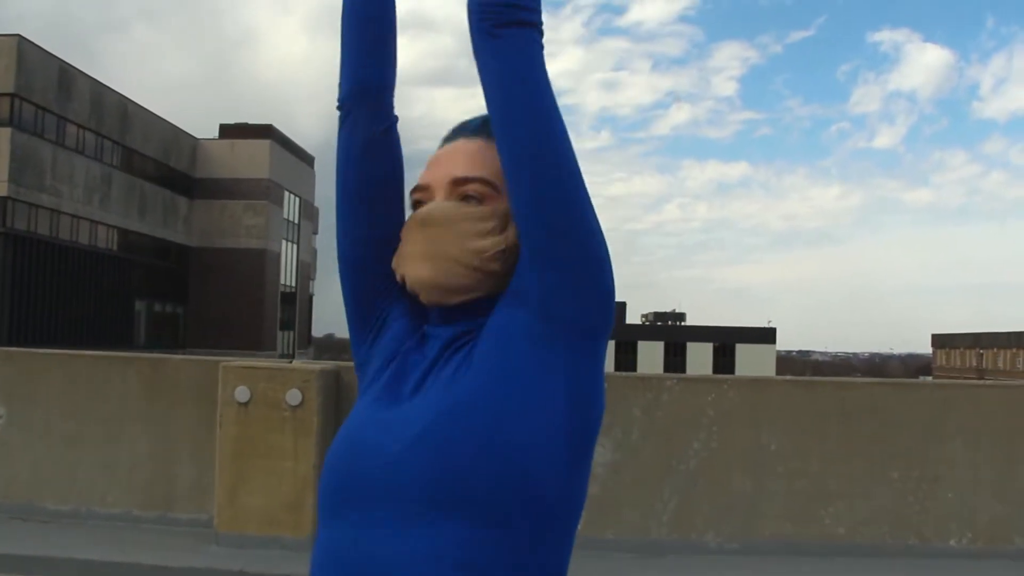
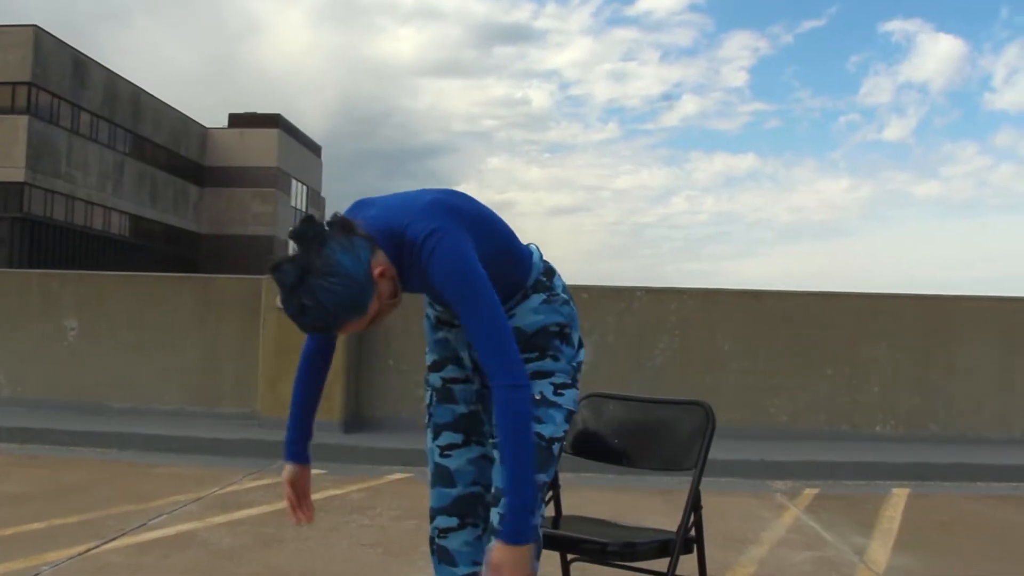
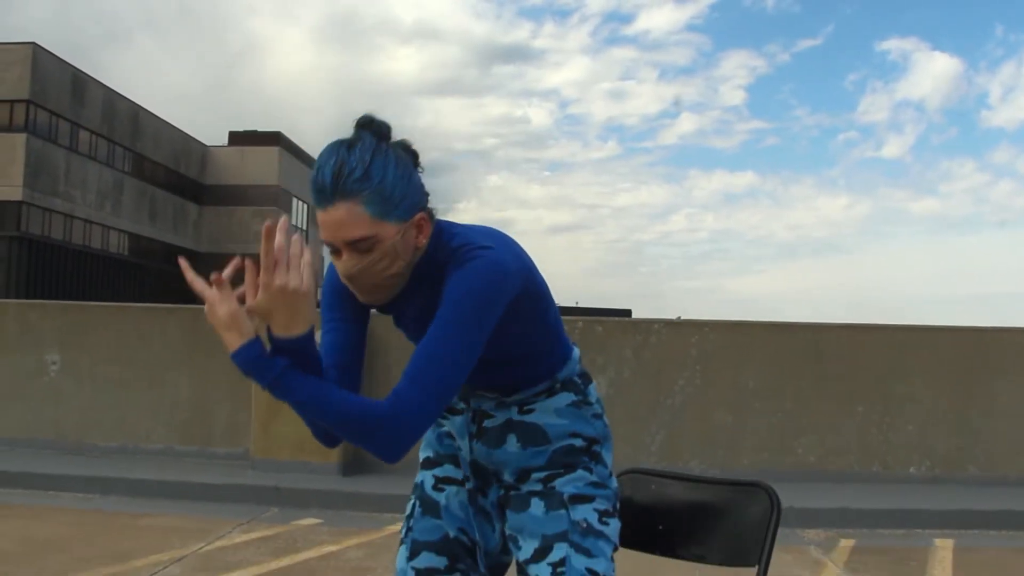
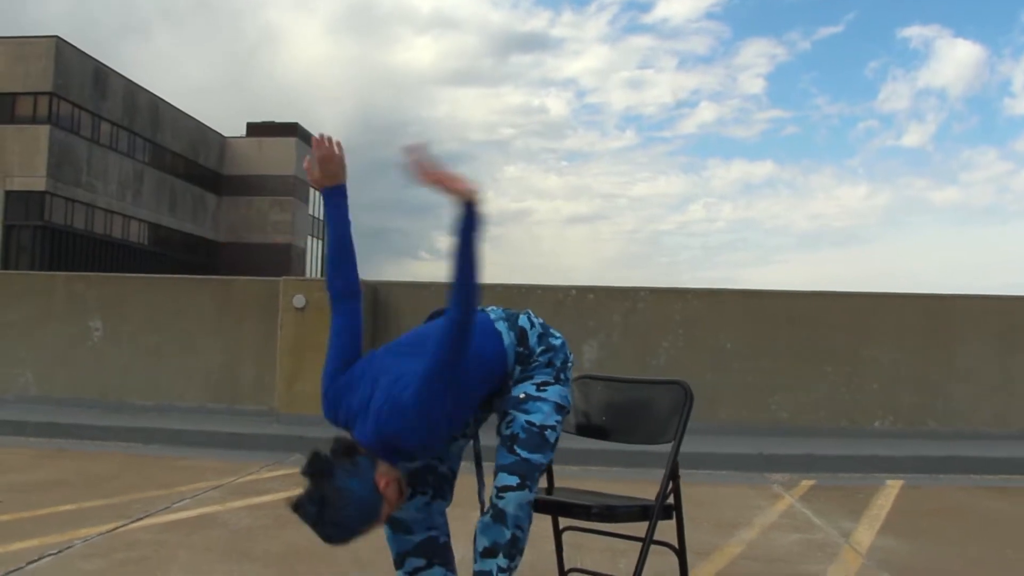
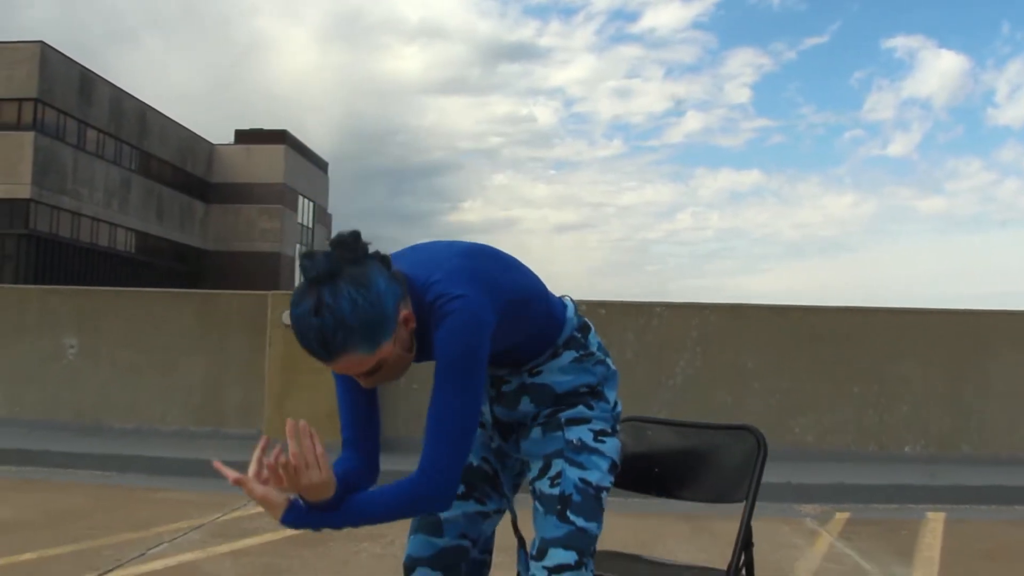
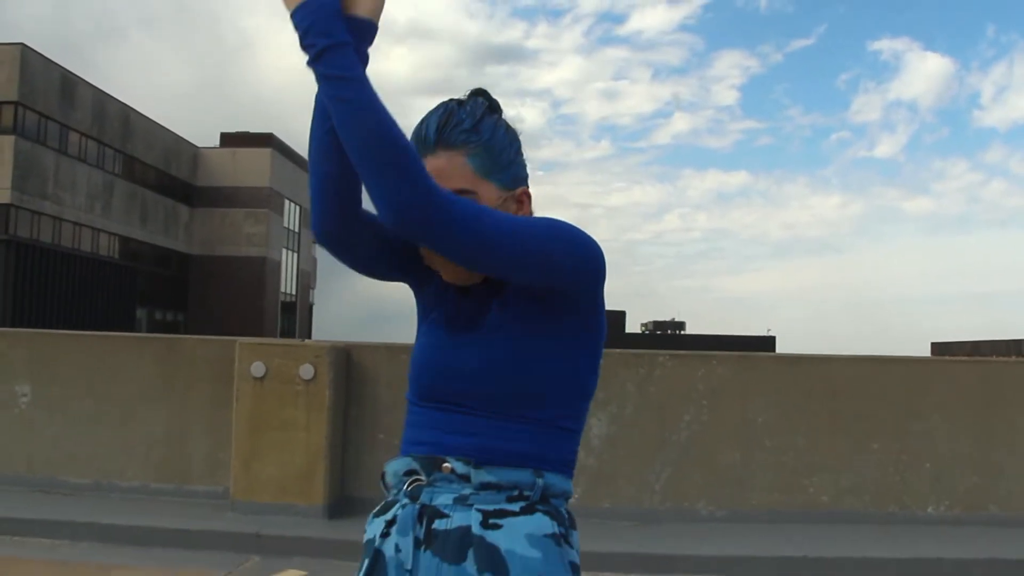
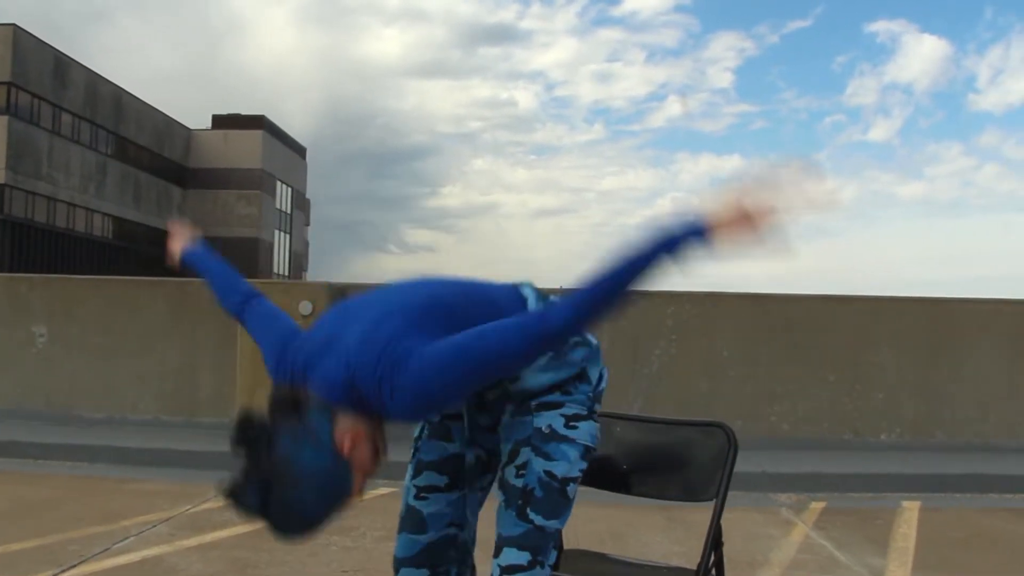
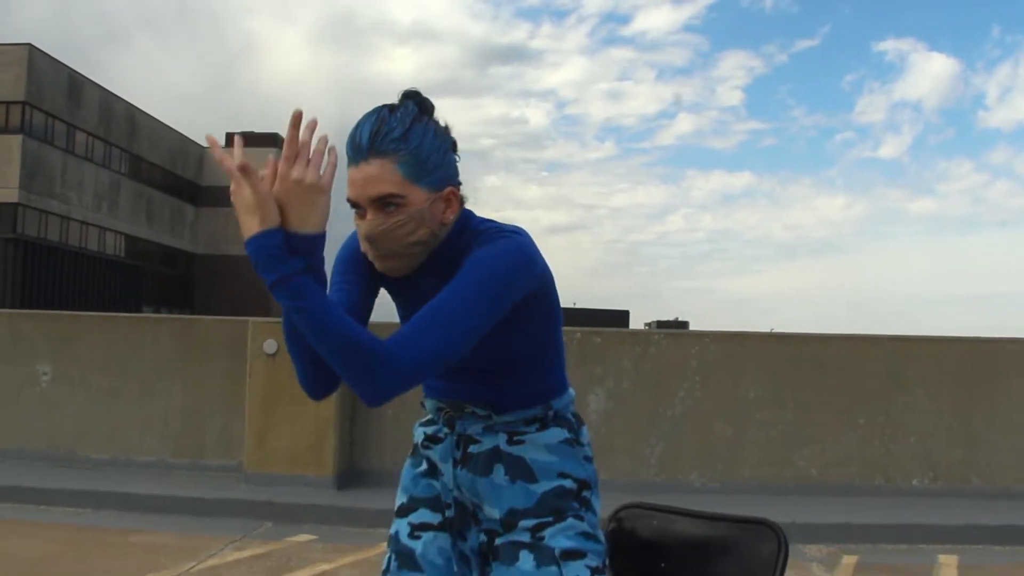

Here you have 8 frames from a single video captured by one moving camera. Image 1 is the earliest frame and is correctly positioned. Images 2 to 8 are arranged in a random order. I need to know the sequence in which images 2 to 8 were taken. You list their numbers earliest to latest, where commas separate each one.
6, 8, 3, 5, 4, 2, 7
